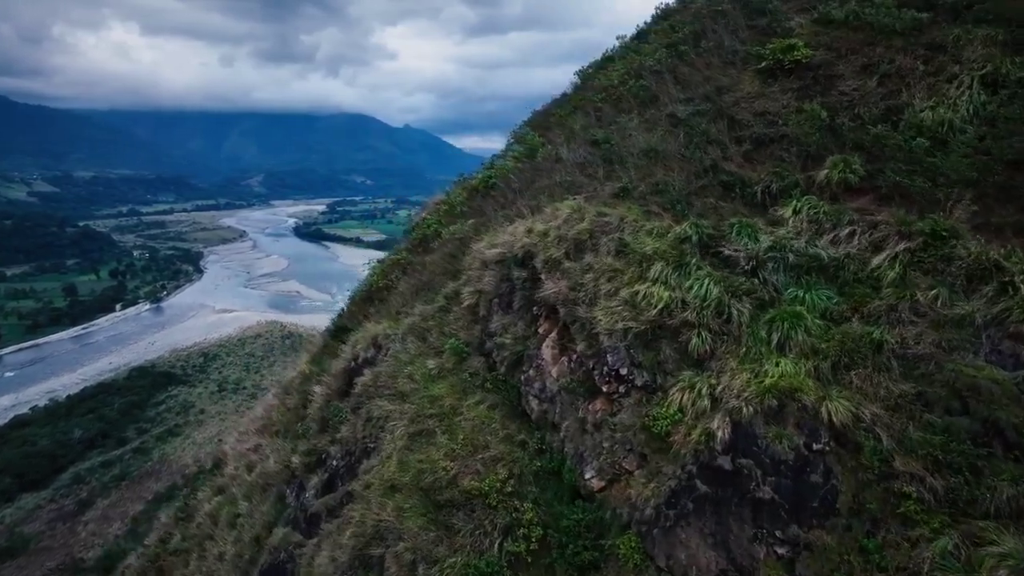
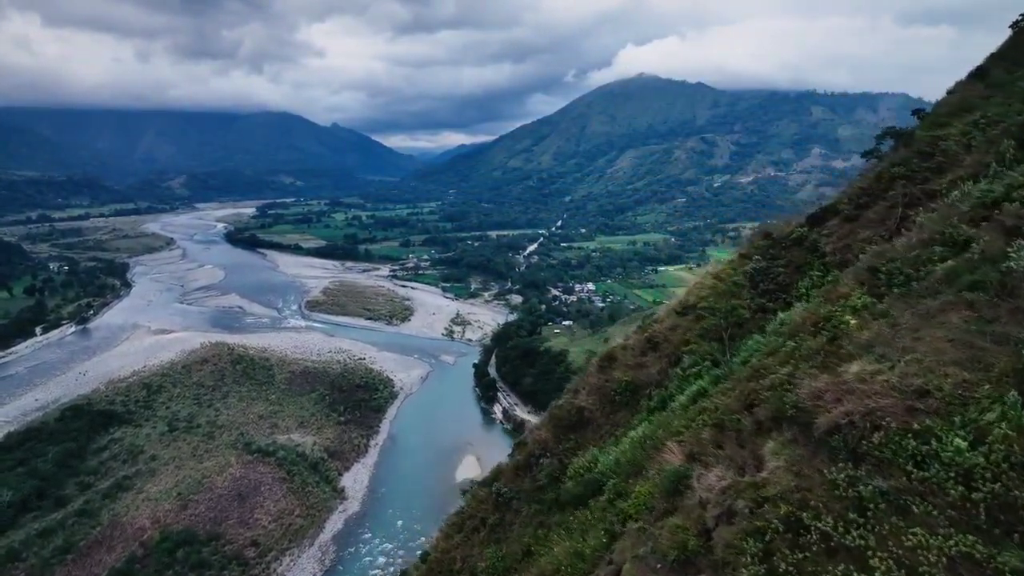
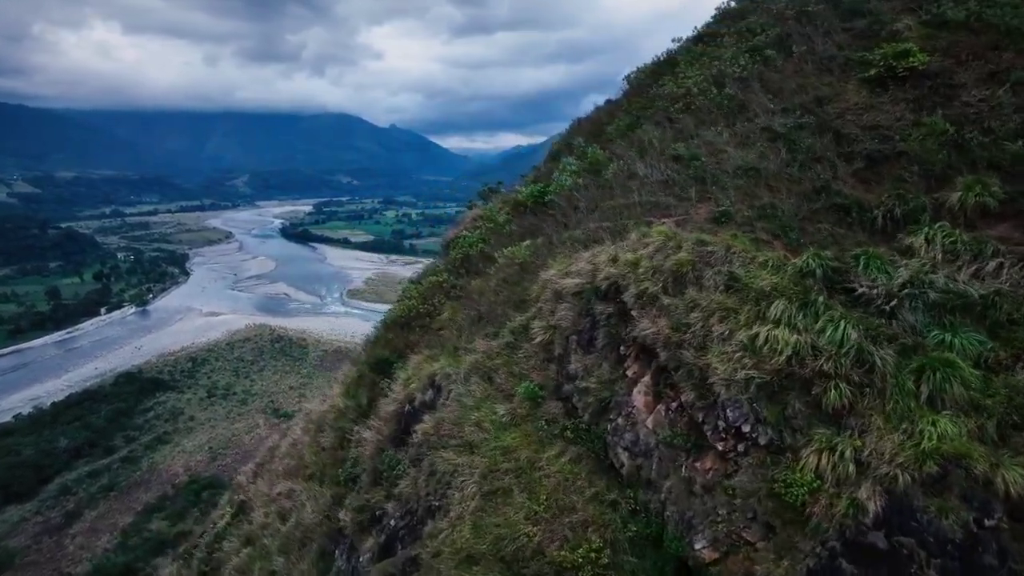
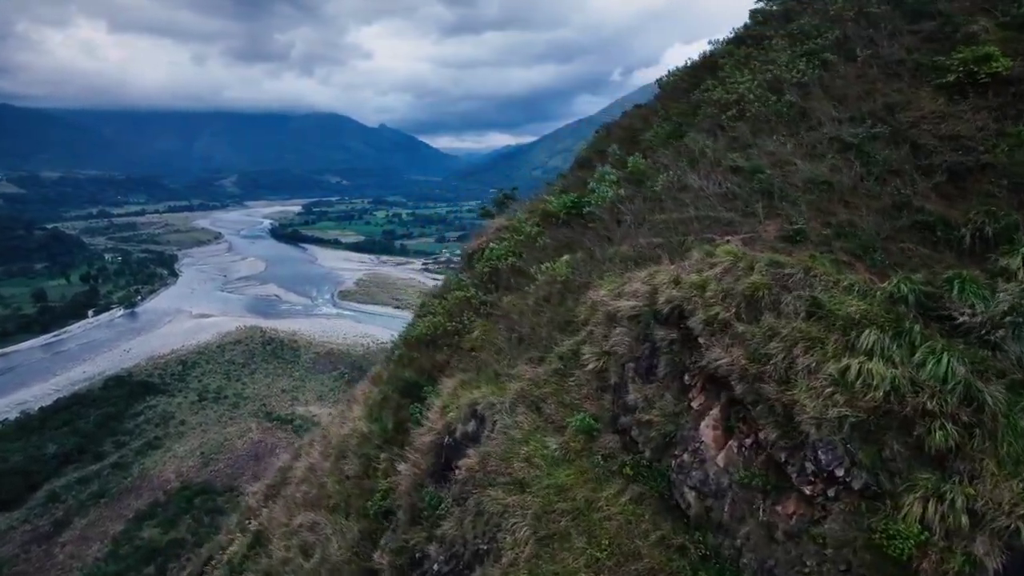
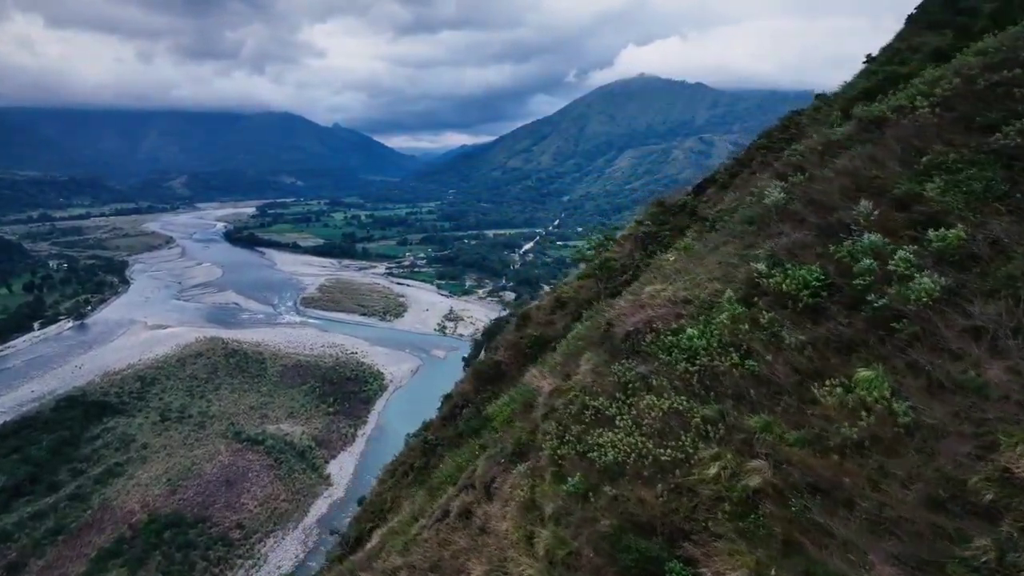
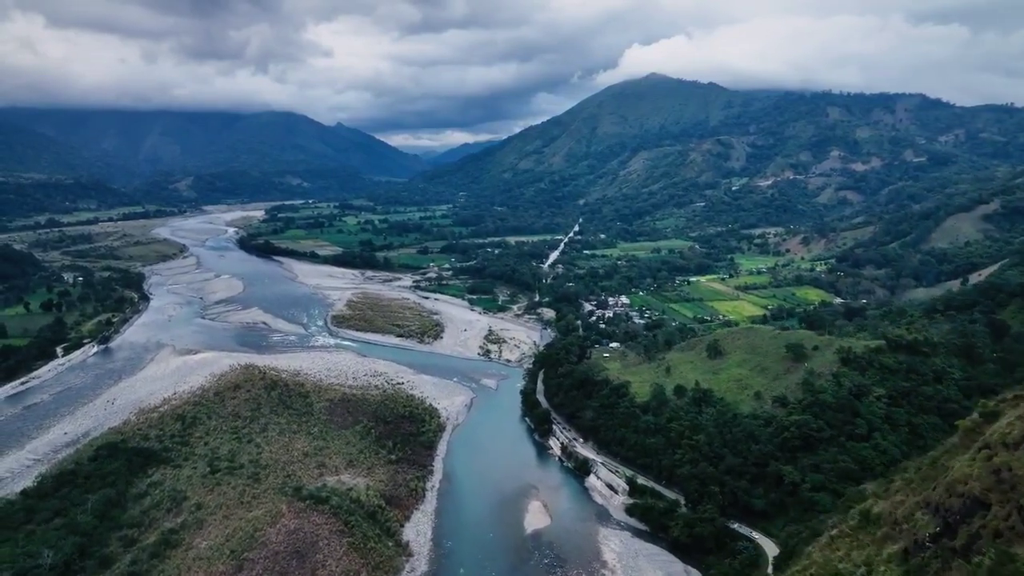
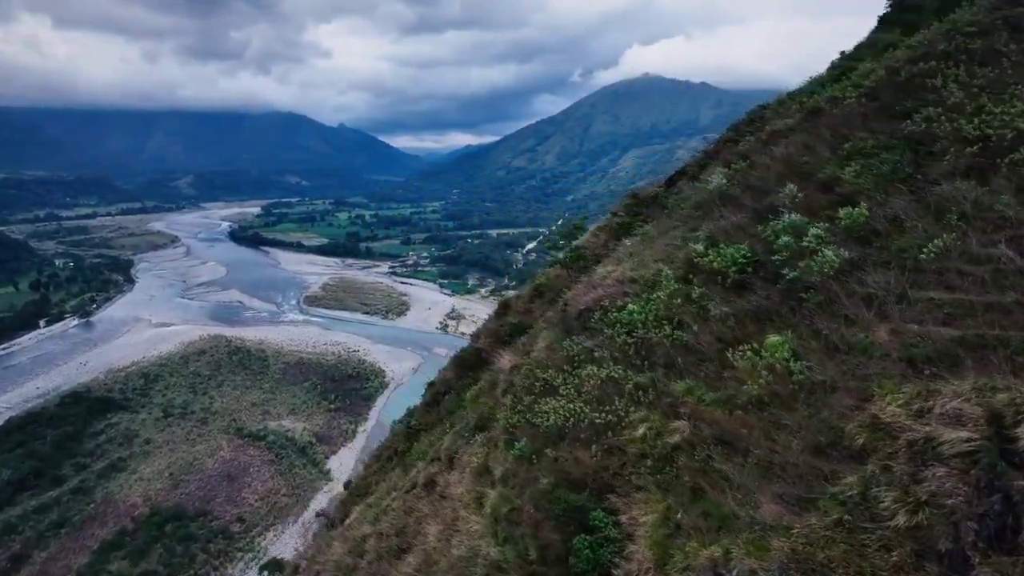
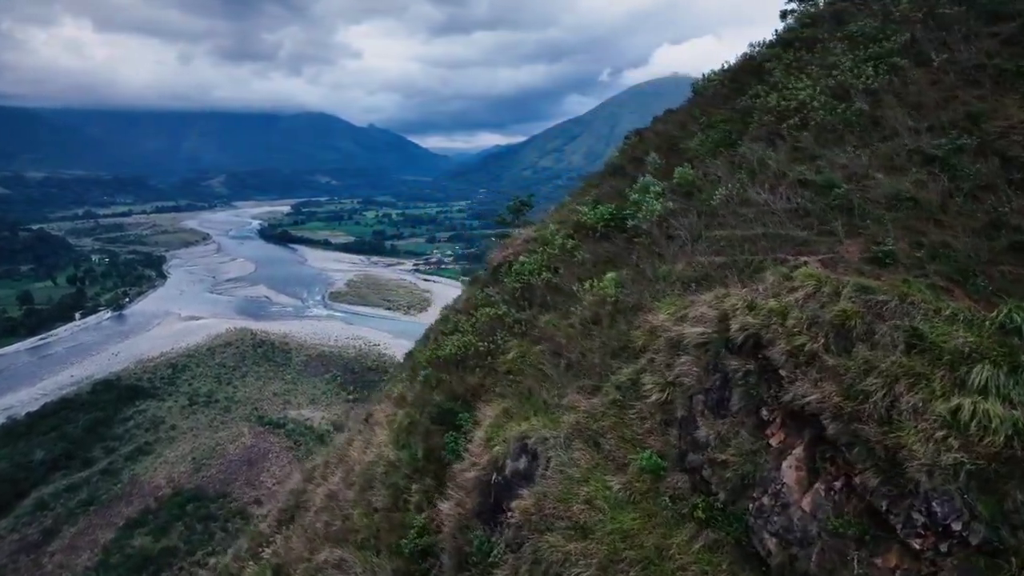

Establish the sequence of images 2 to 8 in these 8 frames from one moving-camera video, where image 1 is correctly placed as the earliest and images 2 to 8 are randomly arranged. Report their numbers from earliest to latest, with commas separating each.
3, 4, 8, 7, 5, 2, 6
